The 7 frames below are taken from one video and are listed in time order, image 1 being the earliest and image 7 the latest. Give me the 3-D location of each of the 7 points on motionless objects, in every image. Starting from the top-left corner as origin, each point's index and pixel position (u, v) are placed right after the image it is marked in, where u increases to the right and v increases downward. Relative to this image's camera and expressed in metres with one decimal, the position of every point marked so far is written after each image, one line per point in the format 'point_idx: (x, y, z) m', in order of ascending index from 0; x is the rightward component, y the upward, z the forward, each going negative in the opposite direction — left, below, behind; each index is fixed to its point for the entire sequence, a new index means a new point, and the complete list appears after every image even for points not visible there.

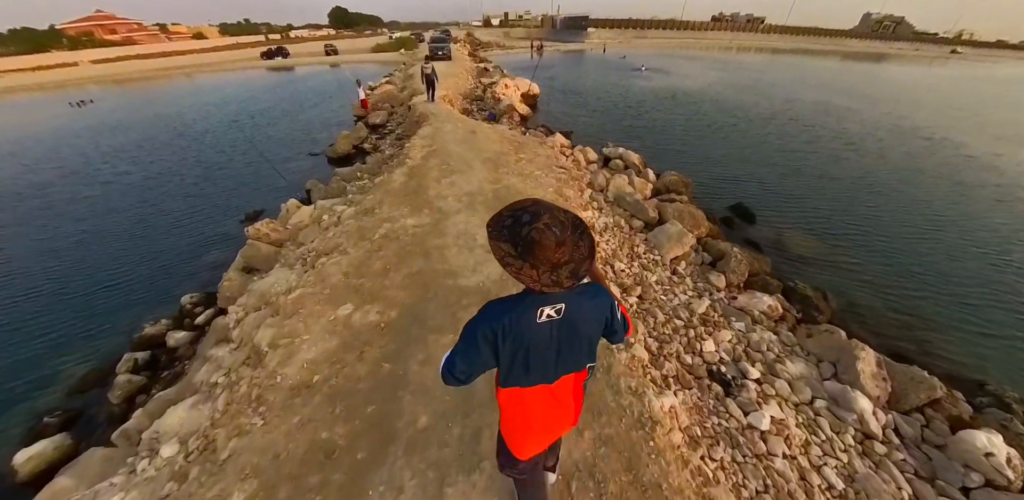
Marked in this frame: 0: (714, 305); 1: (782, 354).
0: (+3.4, -1.1, +6.4) m
1: (+4.0, -1.5, +5.9) m
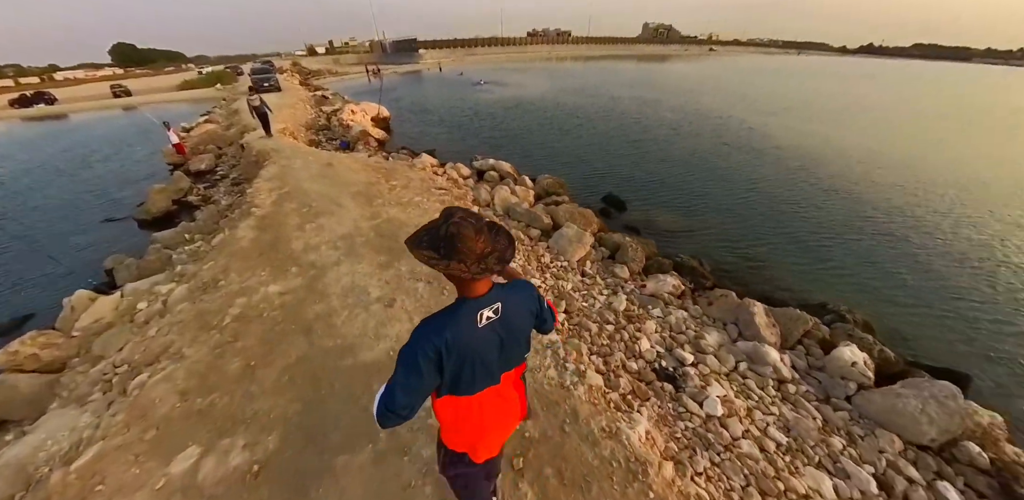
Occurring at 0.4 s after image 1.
0: (+2.1, -0.9, +6.5) m
1: (+2.8, -1.2, +6.2) m
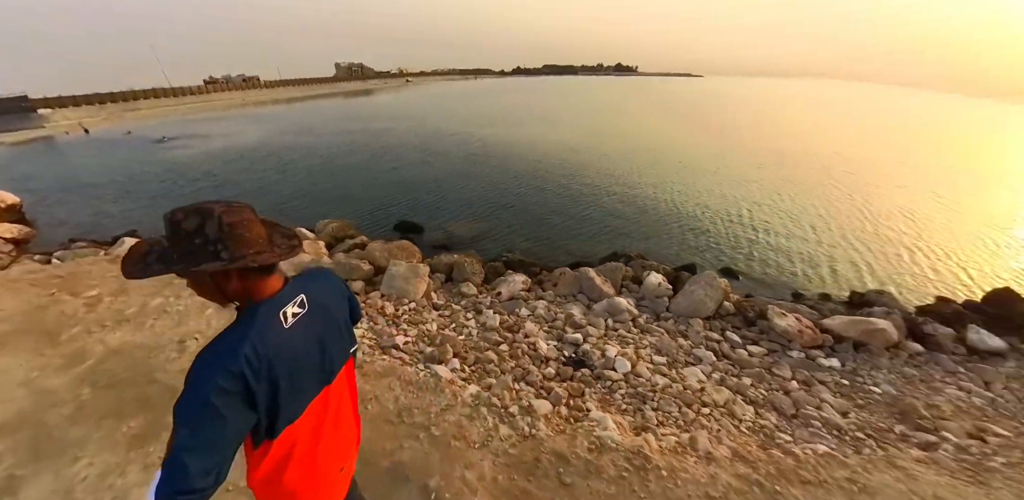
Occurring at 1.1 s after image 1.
0: (-0.1, -1.0, +6.3) m
1: (+0.8, -1.0, +6.4) m
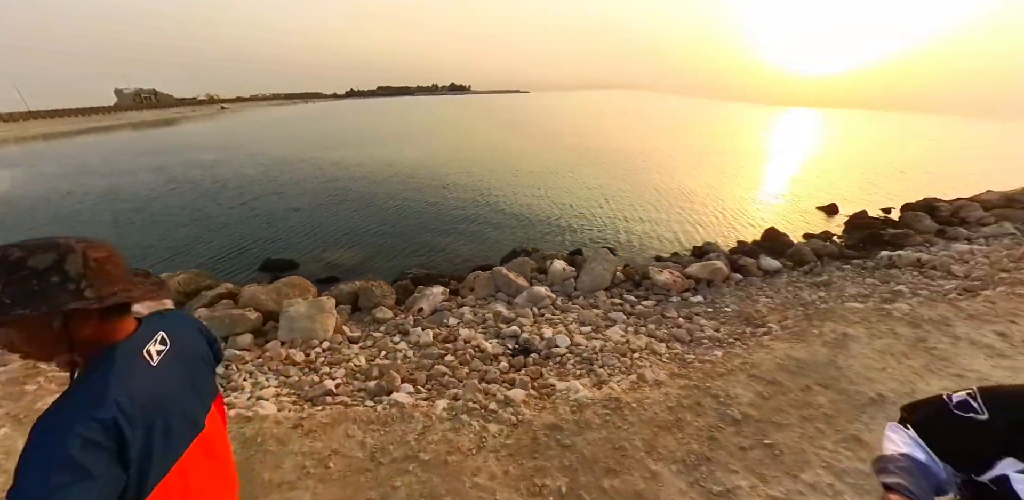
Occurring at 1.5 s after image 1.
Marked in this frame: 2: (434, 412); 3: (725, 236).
0: (-1.3, -1.3, +6.5) m
1: (-0.5, -1.1, +6.9) m
2: (-0.8, -1.6, +4.1) m
3: (+6.8, +0.4, +12.9) m
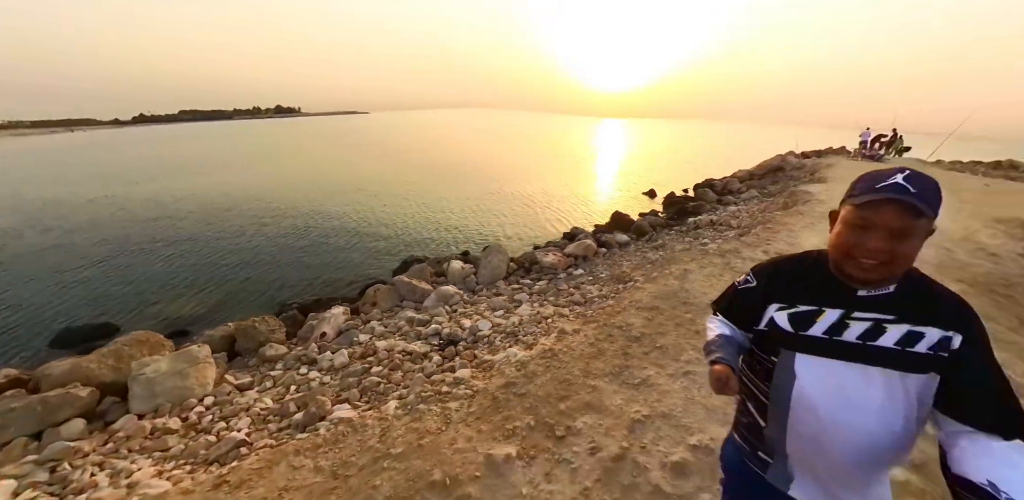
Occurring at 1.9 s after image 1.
0: (-2.6, -1.6, +6.4) m
1: (-2.1, -1.3, +7.1) m
2: (-1.3, -1.7, +4.3) m
3: (+2.5, +0.9, +15.2) m
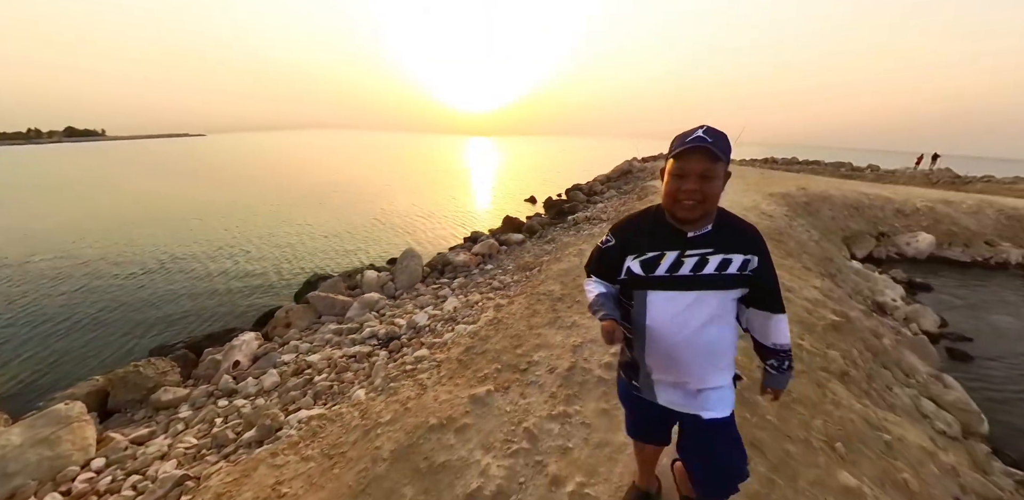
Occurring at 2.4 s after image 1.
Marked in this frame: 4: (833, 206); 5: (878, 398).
0: (-3.7, -1.8, +6.3) m
1: (-3.4, -1.6, +7.0) m
2: (-1.8, -1.6, +4.6) m
3: (-1.7, +0.6, +16.2) m
4: (+14.6, +2.0, +18.4) m
5: (+4.6, -1.9, +5.2) m
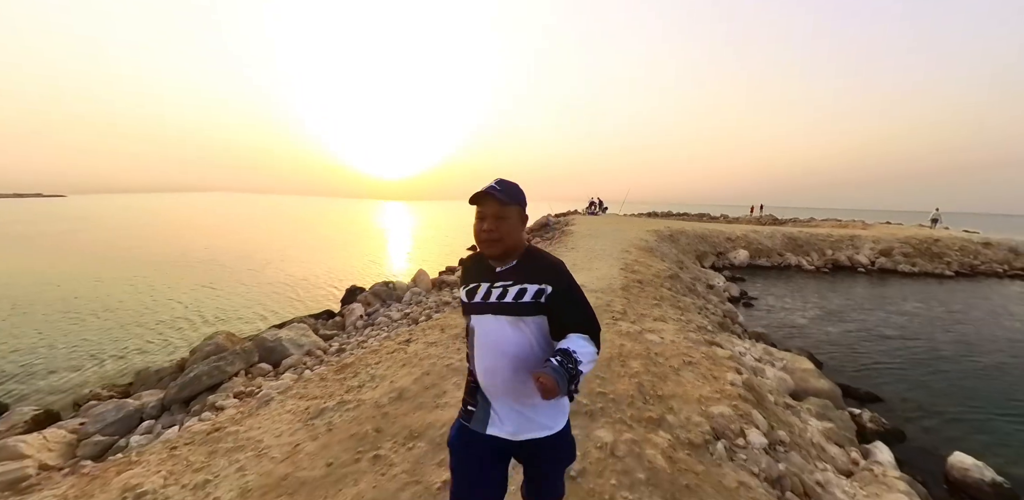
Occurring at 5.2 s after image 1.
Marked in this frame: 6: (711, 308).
0: (-3.3, -1.8, +11.3) m
1: (-3.2, -1.6, +12.2) m
2: (-1.2, -1.3, +10.2) m
3: (-3.5, -0.7, +21.7) m
4: (+11.9, +1.0, +27.4) m
5: (+4.9, -1.3, +11.9) m
6: (+6.2, -1.7, +12.6) m
